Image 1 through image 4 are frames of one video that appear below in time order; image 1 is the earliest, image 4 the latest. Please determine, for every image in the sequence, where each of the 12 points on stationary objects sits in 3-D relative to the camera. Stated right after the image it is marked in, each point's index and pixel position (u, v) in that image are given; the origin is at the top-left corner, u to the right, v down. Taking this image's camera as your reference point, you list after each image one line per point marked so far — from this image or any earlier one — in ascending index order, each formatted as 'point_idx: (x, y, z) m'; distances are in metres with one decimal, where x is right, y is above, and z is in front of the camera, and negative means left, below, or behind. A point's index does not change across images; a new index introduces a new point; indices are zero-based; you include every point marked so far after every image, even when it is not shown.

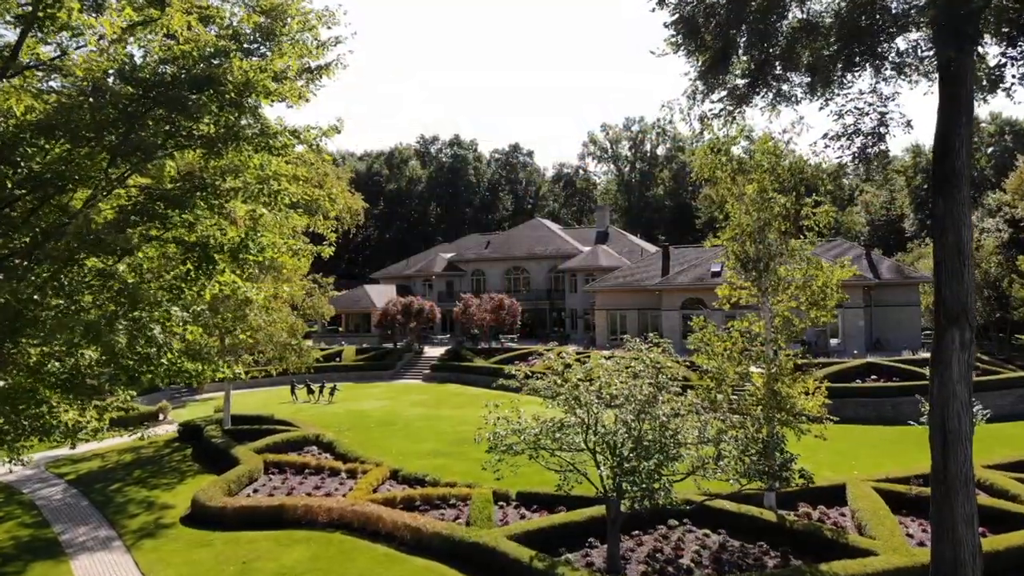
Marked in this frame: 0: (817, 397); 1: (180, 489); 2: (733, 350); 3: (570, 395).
0: (+10.3, -3.7, +14.5) m
1: (-12.9, -7.9, +16.7) m
2: (+7.4, -2.1, +14.5) m
3: (+1.5, -2.7, +10.9) m
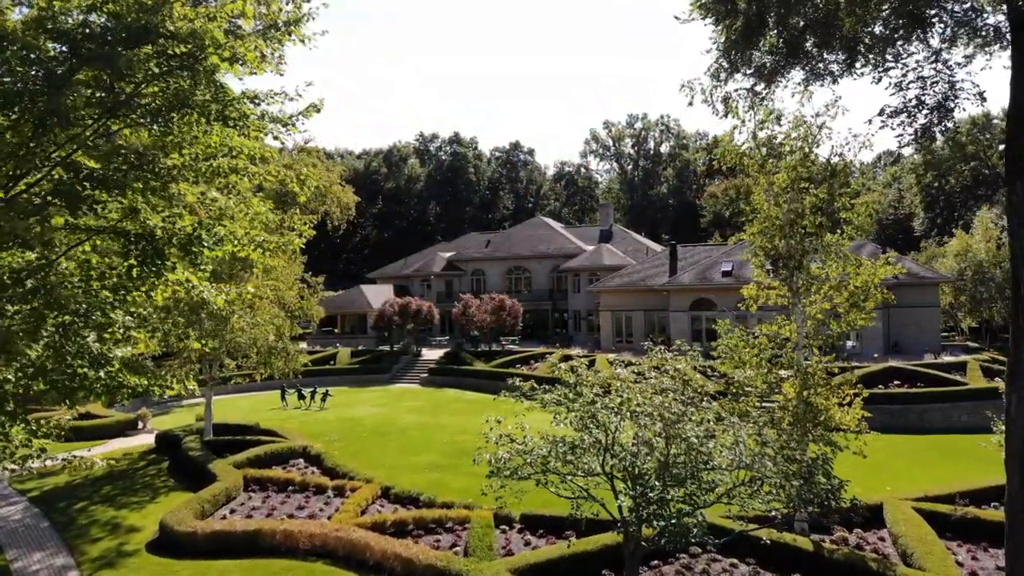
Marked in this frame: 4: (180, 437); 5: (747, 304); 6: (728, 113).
0: (+10.4, -3.7, +13.0) m
1: (-12.8, -7.9, +15.2) m
2: (+7.6, -2.1, +13.0) m
3: (+1.6, -2.7, +9.5) m
4: (-15.1, -6.8, +19.5) m
5: (+7.9, -0.5, +14.3) m
6: (+7.0, +5.7, +13.8) m
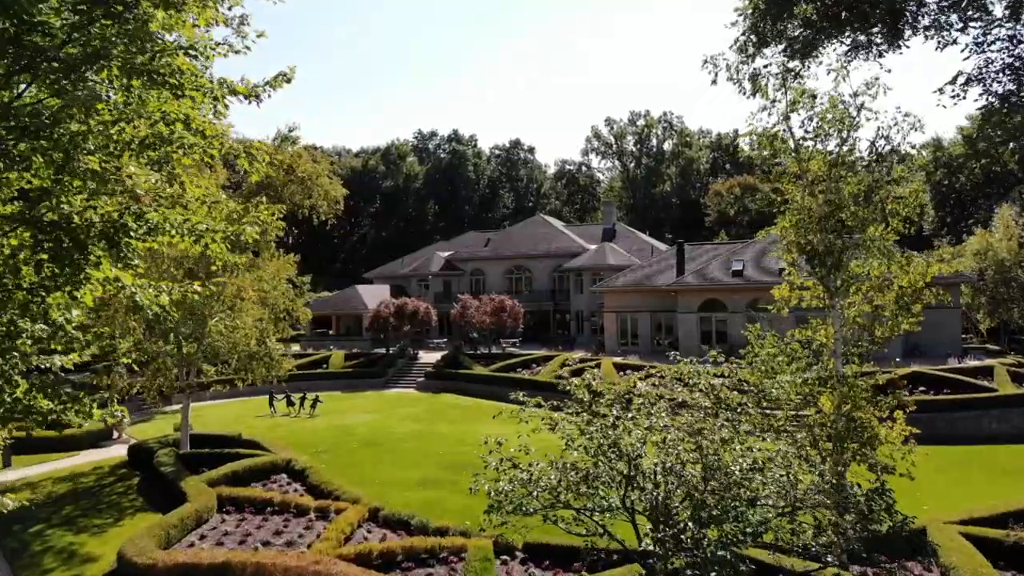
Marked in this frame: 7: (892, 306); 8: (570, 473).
0: (+10.5, -3.7, +11.5) m
1: (-12.8, -7.9, +13.7) m
2: (+7.6, -2.1, +11.5) m
3: (+1.7, -2.7, +8.0) m
4: (-15.1, -6.8, +18.0) m
5: (+7.9, -0.6, +12.8) m
6: (+7.1, +5.7, +12.4) m
7: (+10.3, -0.5, +11.6) m
8: (+1.1, -3.5, +8.0) m
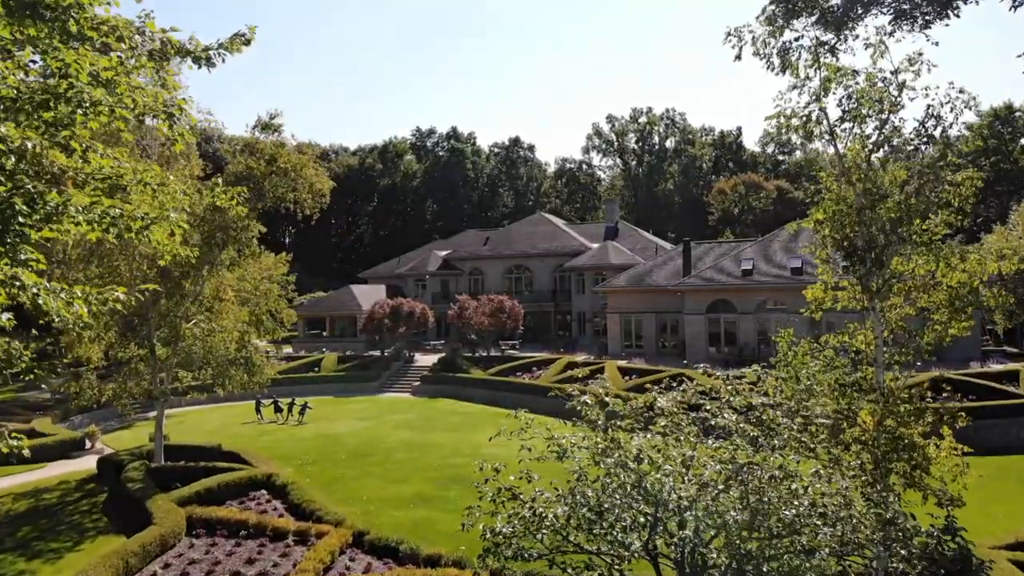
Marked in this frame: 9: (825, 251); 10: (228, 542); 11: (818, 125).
0: (+10.5, -3.7, +10.2) m
1: (-12.8, -7.9, +12.3) m
2: (+7.6, -2.1, +10.2) m
3: (+1.7, -2.7, +6.6) m
4: (-15.1, -6.8, +16.6) m
5: (+7.9, -0.6, +11.5) m
6: (+7.1, +5.7, +11.0) m
7: (+10.3, -0.5, +10.3) m
8: (+1.1, -3.5, +6.6) m
9: (+8.1, +1.0, +11.0) m
10: (-8.4, -7.5, +12.7) m
11: (+7.9, +4.2, +11.1) m
